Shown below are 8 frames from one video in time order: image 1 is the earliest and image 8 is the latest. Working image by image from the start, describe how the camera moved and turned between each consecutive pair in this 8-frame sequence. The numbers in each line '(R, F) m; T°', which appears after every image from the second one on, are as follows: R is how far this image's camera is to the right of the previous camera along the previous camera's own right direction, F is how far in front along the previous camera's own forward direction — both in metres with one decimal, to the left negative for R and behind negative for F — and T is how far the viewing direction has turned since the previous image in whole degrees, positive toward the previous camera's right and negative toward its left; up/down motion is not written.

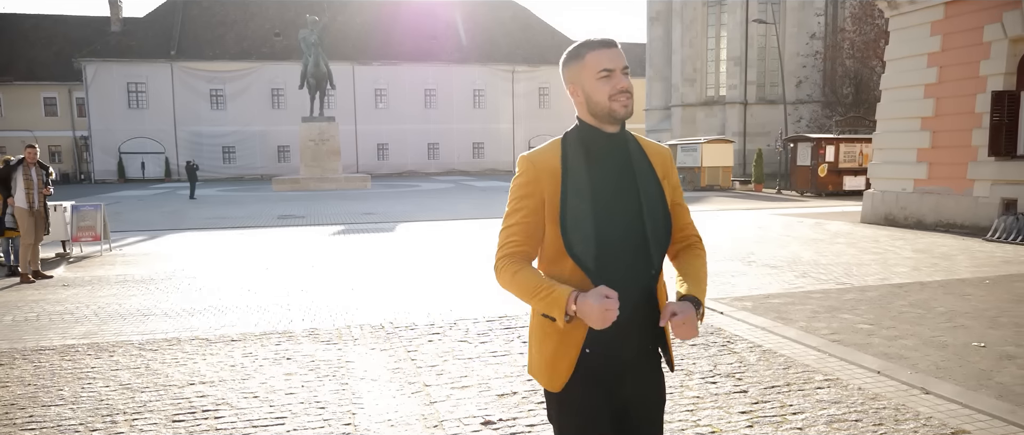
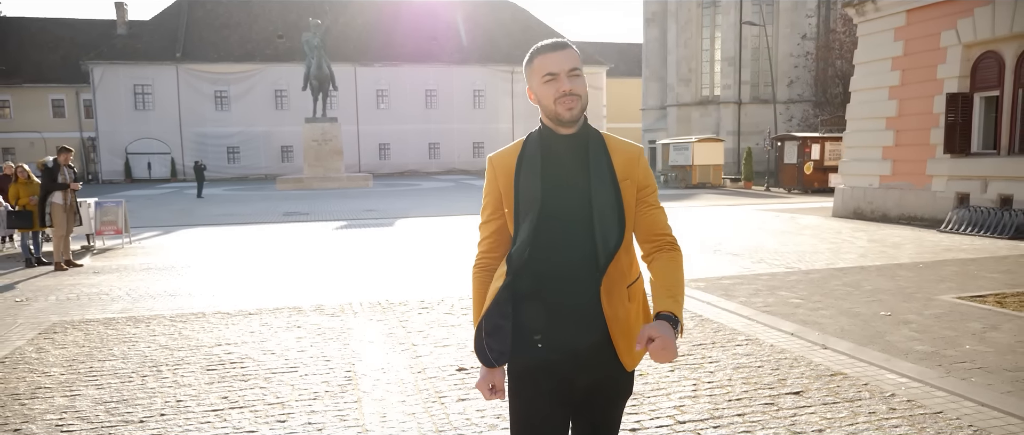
(+0.2, -1.0) m; 0°
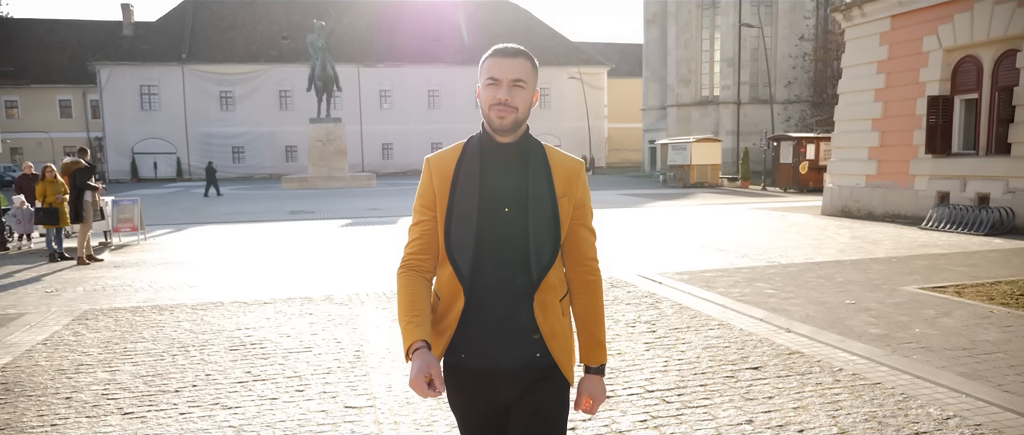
(+0.1, -0.6) m; 0°
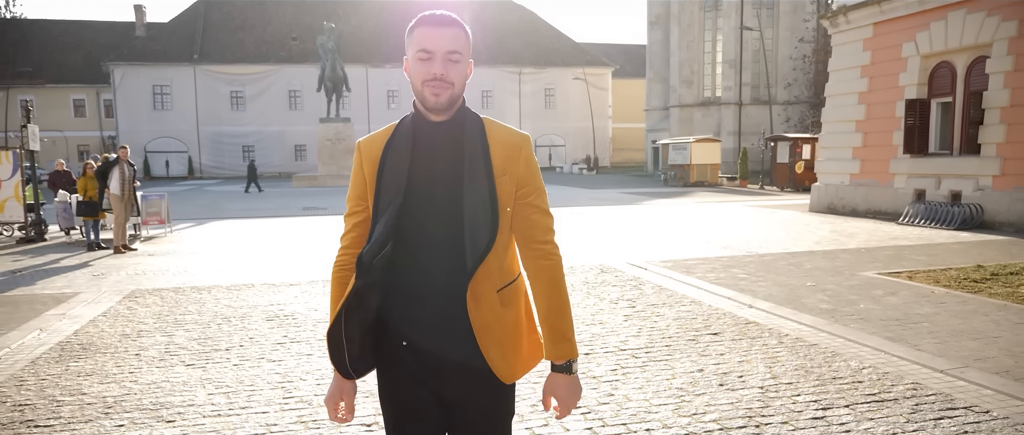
(+0.1, -0.9) m; 0°
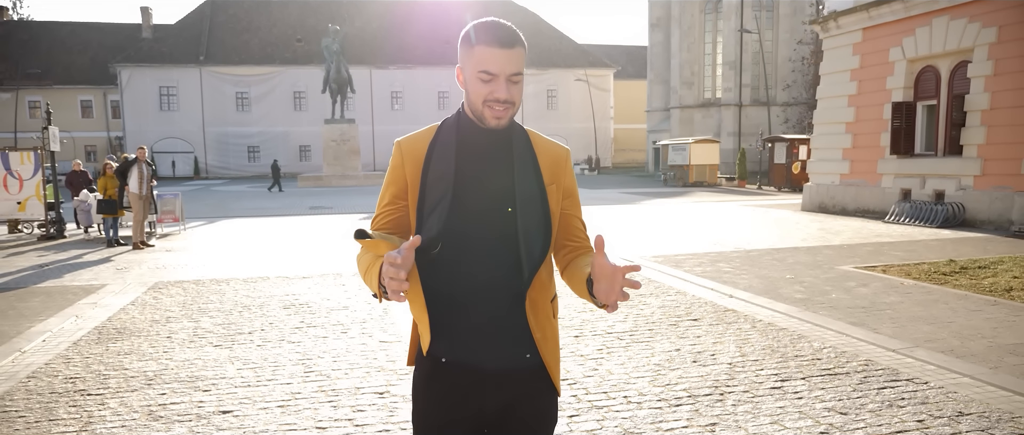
(+0.1, -0.6) m; 0°
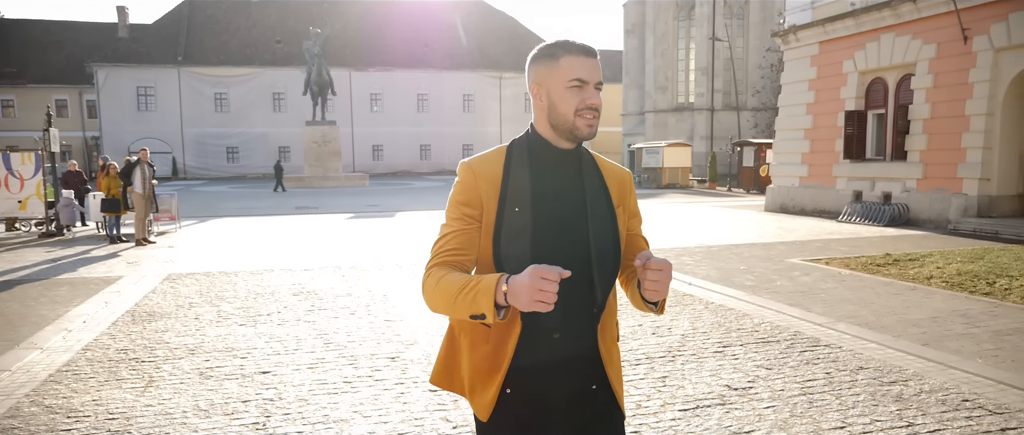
(-0.1, -1.0) m; +2°
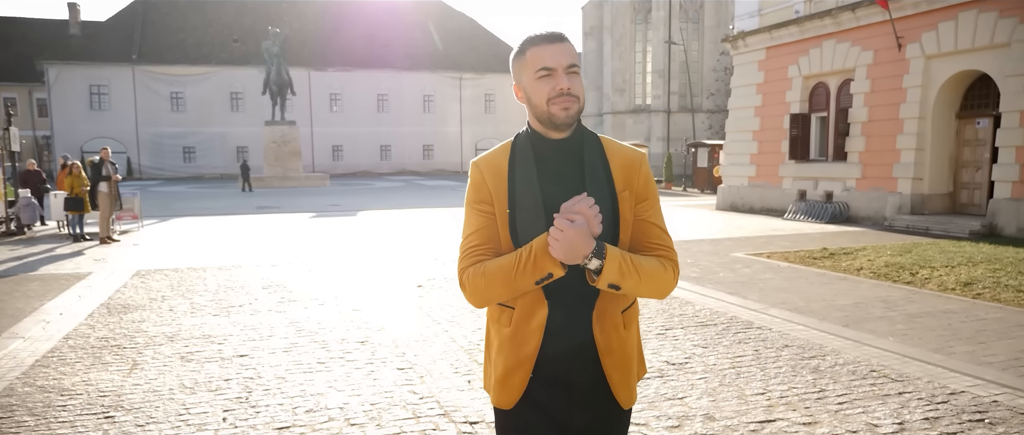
(0.0, -0.5) m; +3°
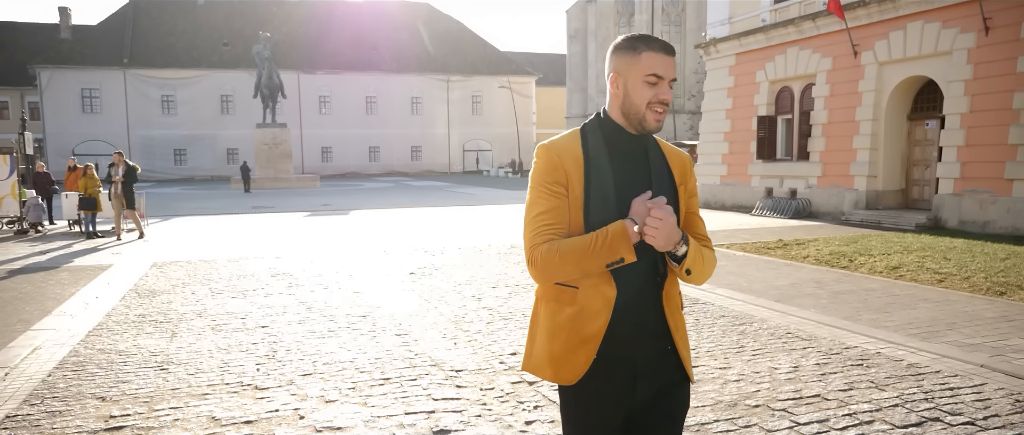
(+0.1, -1.1) m; +1°
